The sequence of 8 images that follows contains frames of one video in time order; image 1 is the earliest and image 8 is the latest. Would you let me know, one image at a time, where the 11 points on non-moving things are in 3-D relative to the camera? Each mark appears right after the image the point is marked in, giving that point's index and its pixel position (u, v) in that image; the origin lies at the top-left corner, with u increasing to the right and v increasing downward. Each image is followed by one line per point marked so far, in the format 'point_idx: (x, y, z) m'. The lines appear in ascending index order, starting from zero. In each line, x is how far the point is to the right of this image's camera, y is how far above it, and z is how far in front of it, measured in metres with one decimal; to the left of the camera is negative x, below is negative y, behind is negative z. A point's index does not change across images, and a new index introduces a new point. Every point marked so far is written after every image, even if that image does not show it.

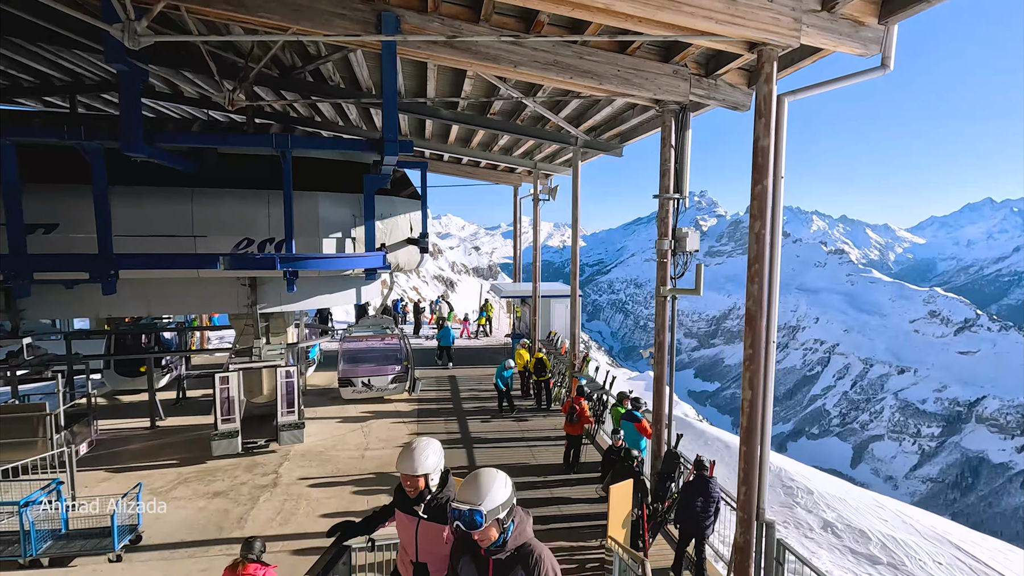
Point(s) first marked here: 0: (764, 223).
0: (+3.3, +0.8, +6.8) m
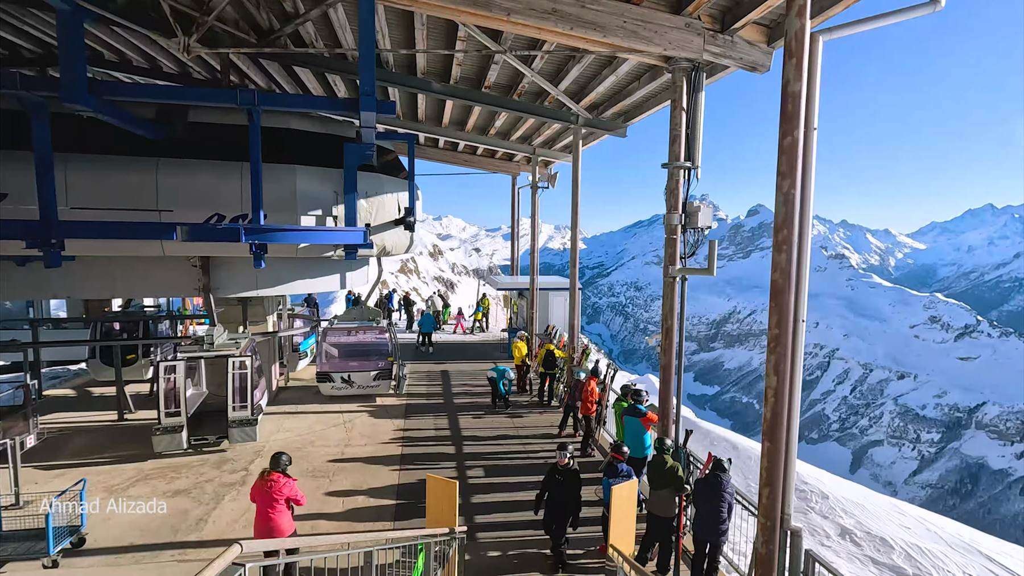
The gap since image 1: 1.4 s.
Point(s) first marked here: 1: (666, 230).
0: (+3.2, +1.2, +5.8) m
1: (+2.7, +1.0, +8.9) m
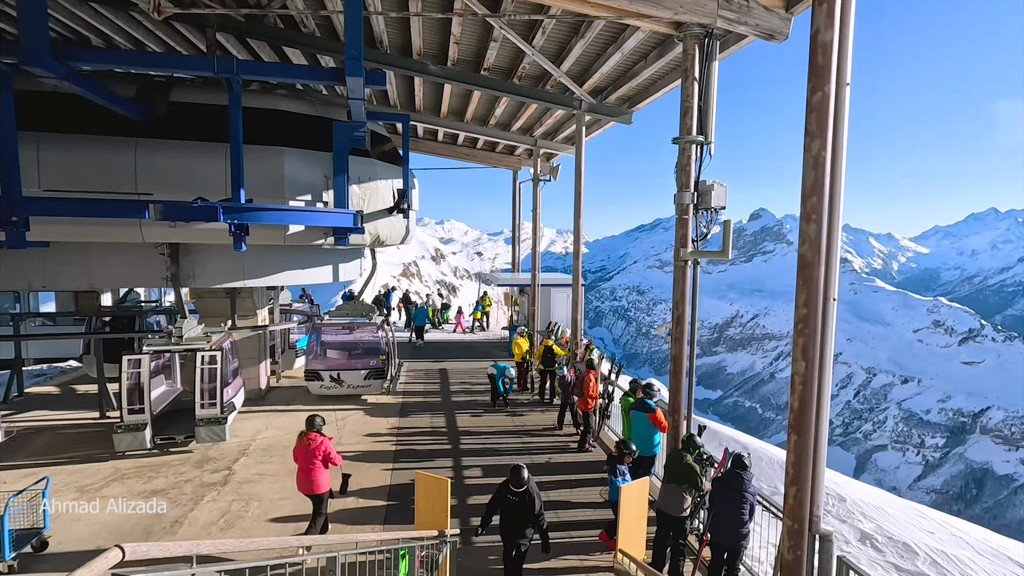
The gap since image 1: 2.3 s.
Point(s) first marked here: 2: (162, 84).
0: (+3.2, +1.5, +5.2) m
1: (+2.7, +1.3, +8.3) m
2: (-7.1, +4.1, +10.5) m
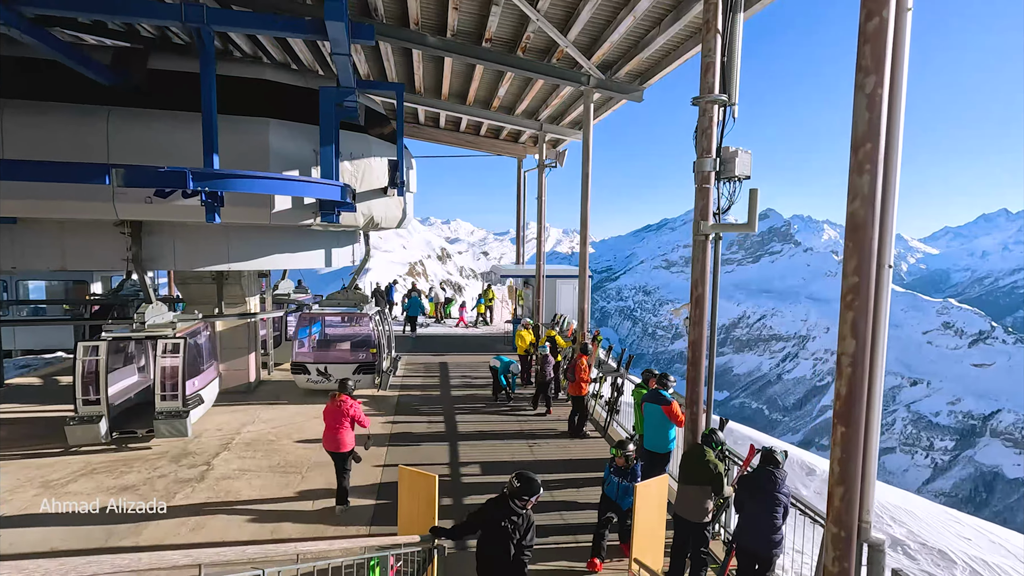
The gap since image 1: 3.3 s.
0: (+3.1, +1.8, +4.4) m
1: (+2.7, +1.6, +7.5) m
2: (-7.0, +4.5, +9.8) m
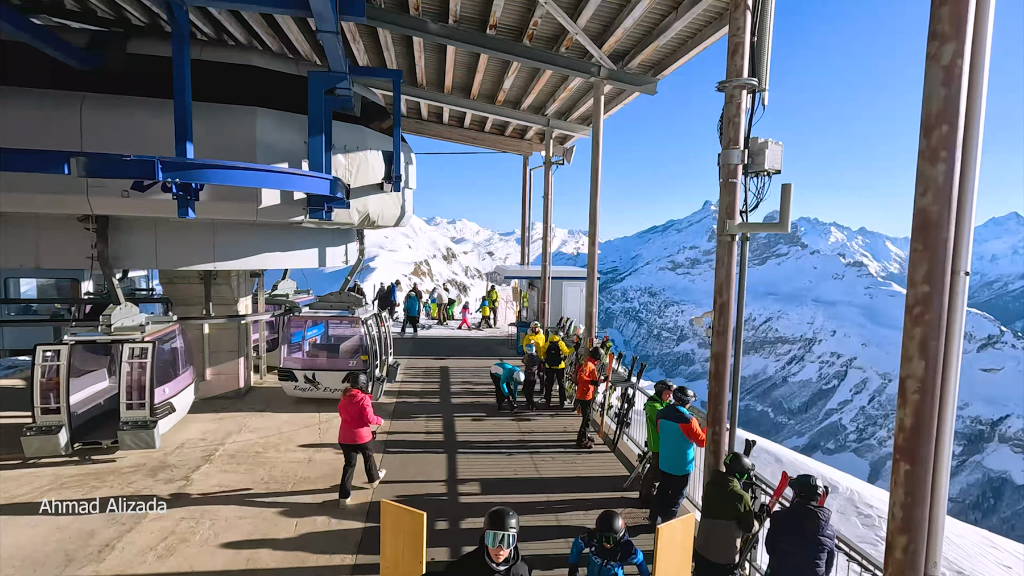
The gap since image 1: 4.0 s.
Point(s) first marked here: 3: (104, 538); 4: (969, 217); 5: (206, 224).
0: (+3.2, +1.7, +3.6) m
1: (+2.7, +1.5, +6.7) m
2: (-6.9, +4.5, +9.1) m
3: (-5.5, -3.4, +6.9) m
4: (+3.3, +0.5, +3.8) m
5: (-5.9, +1.2, +10.0) m
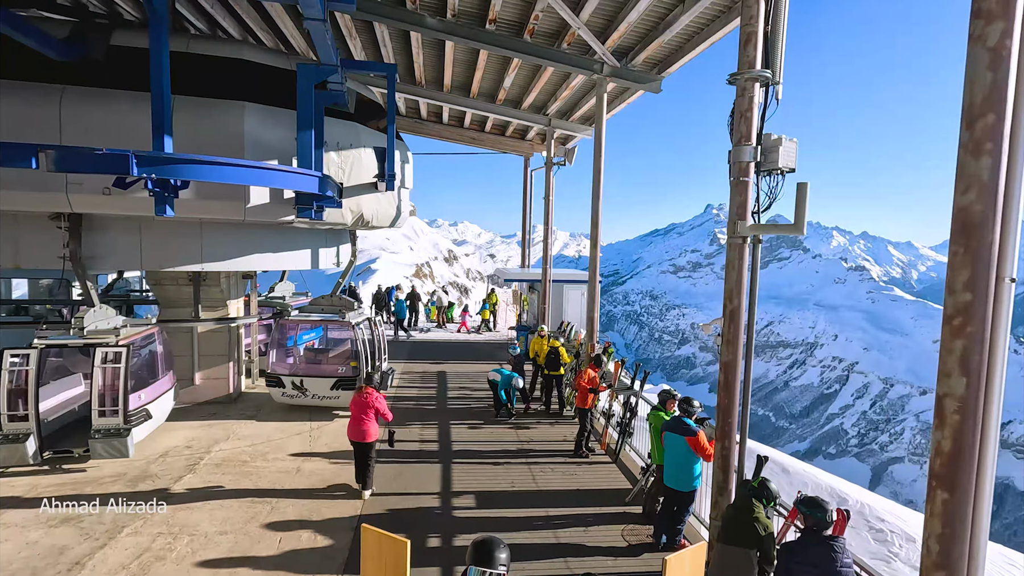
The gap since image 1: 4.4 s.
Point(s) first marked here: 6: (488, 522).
0: (+3.1, +1.6, +3.2) m
1: (+2.7, +1.4, +6.3) m
2: (-6.9, +4.5, +8.8) m
3: (-5.5, -3.4, +6.5) m
4: (+3.3, +0.5, +3.4) m
5: (-5.9, +1.2, +9.6) m
6: (-0.4, -3.4, +7.6) m
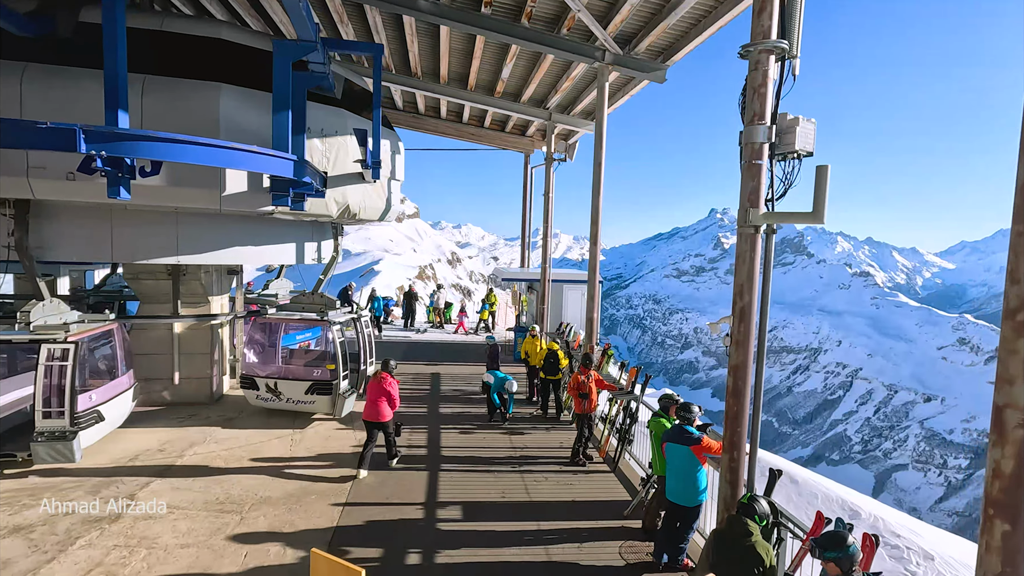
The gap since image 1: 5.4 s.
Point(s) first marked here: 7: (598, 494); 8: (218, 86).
0: (+3.0, +1.7, +2.7) m
1: (+2.6, +1.5, +5.7) m
2: (-7.0, +4.6, +8.2) m
3: (-5.7, -3.3, +6.0) m
4: (+3.1, +0.5, +2.8) m
5: (-6.0, +1.3, +9.1) m
6: (-0.5, -3.4, +7.0) m
7: (+1.4, -3.3, +8.3) m
8: (-4.6, +3.1, +8.0) m
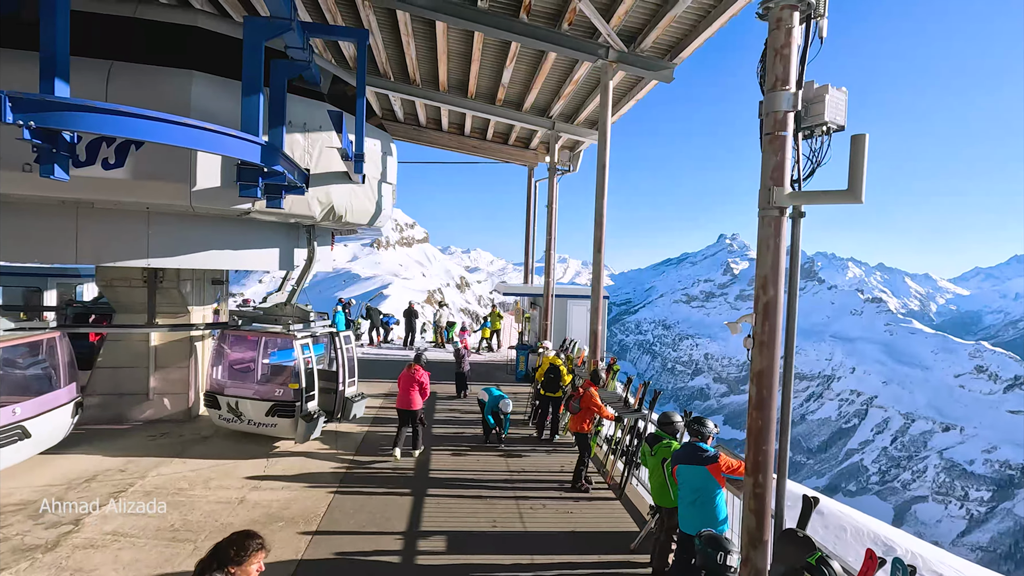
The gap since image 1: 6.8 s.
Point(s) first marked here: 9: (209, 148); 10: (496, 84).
0: (+2.8, +1.9, +1.9) m
1: (+2.4, +1.5, +5.0) m
2: (-7.1, +4.5, +7.8) m
3: (-5.8, -3.2, +5.1) m
4: (+3.0, +0.7, +2.0) m
5: (-6.1, +1.3, +8.4) m
6: (-0.7, -3.3, +6.1) m
7: (+1.3, -3.4, +7.4) m
8: (-4.7, +3.1, +7.5) m
9: (-3.4, +1.6, +5.9) m
10: (-0.4, +5.9, +15.1) m
